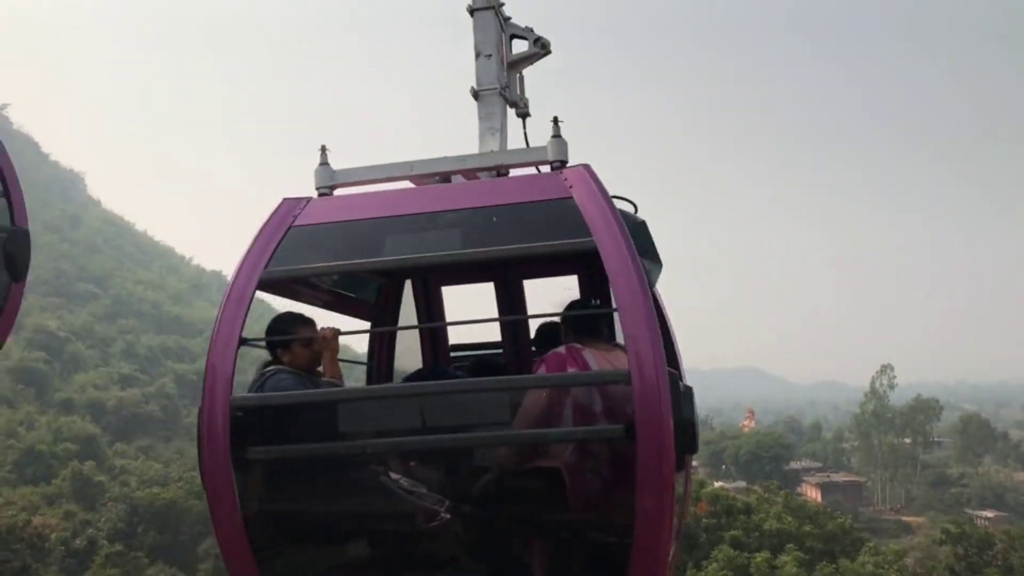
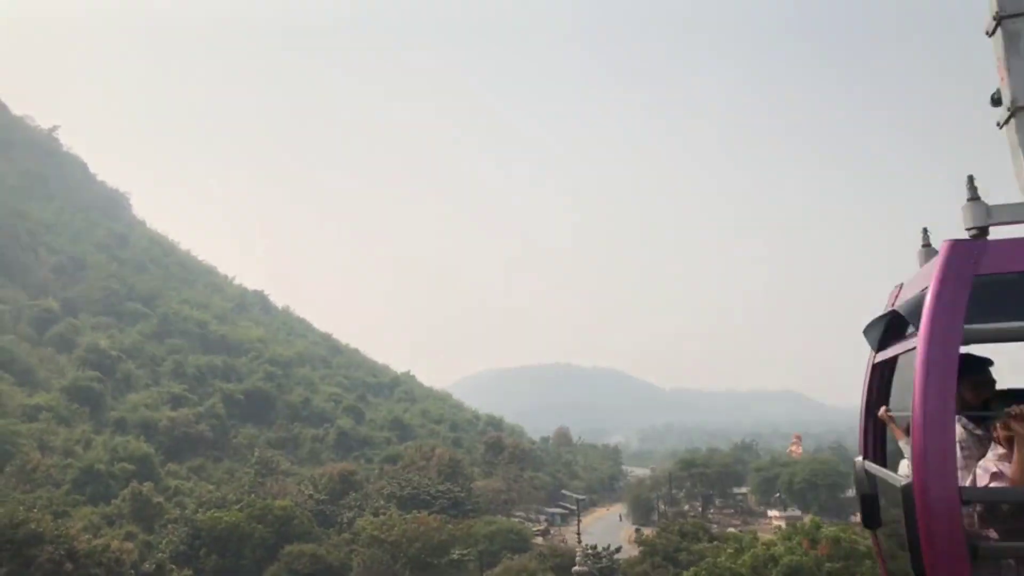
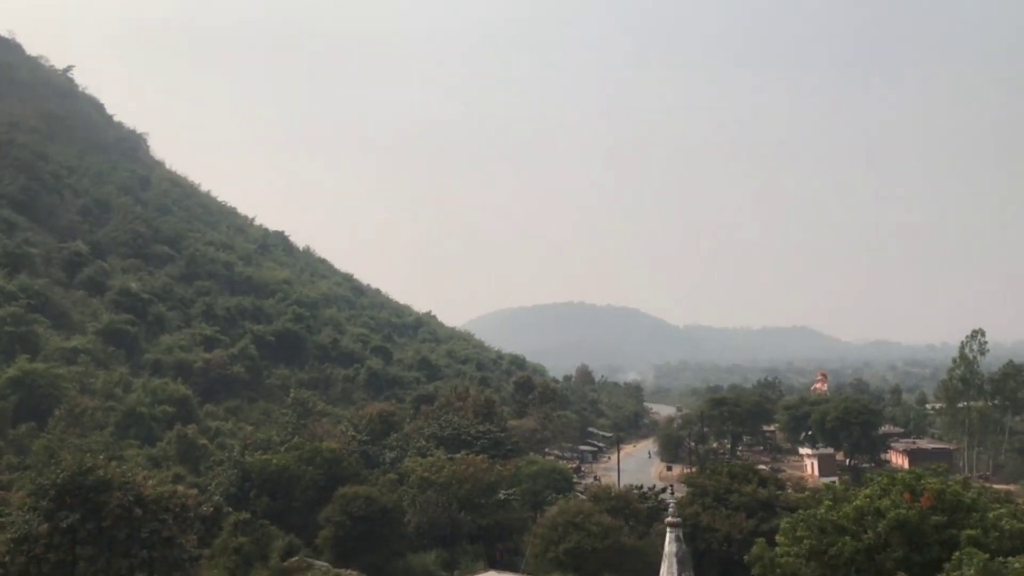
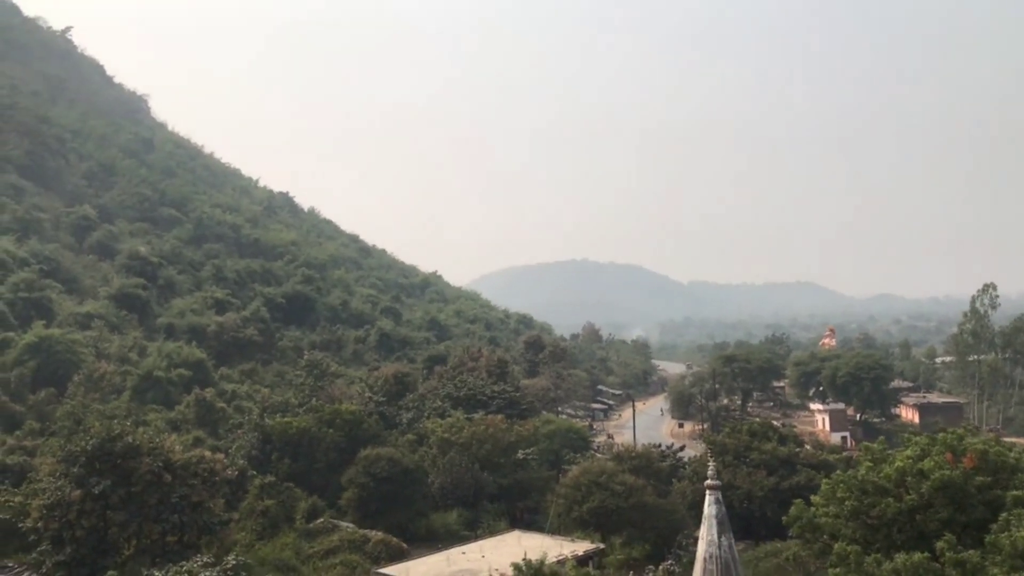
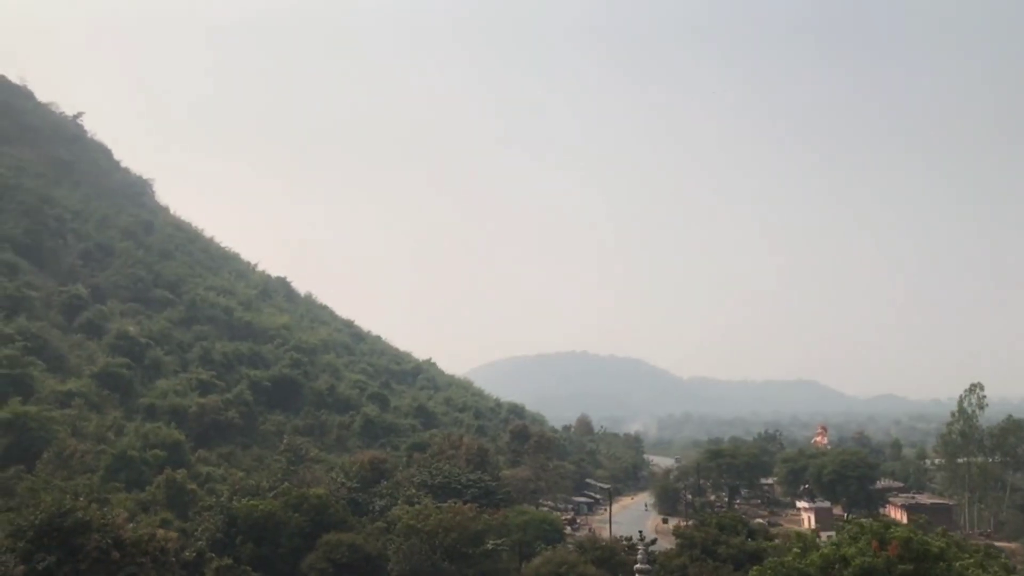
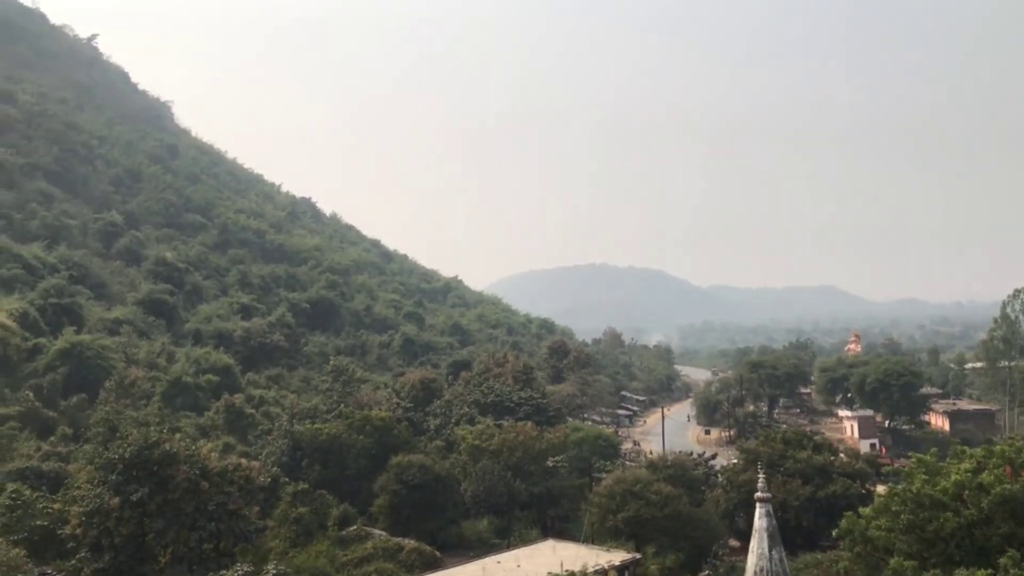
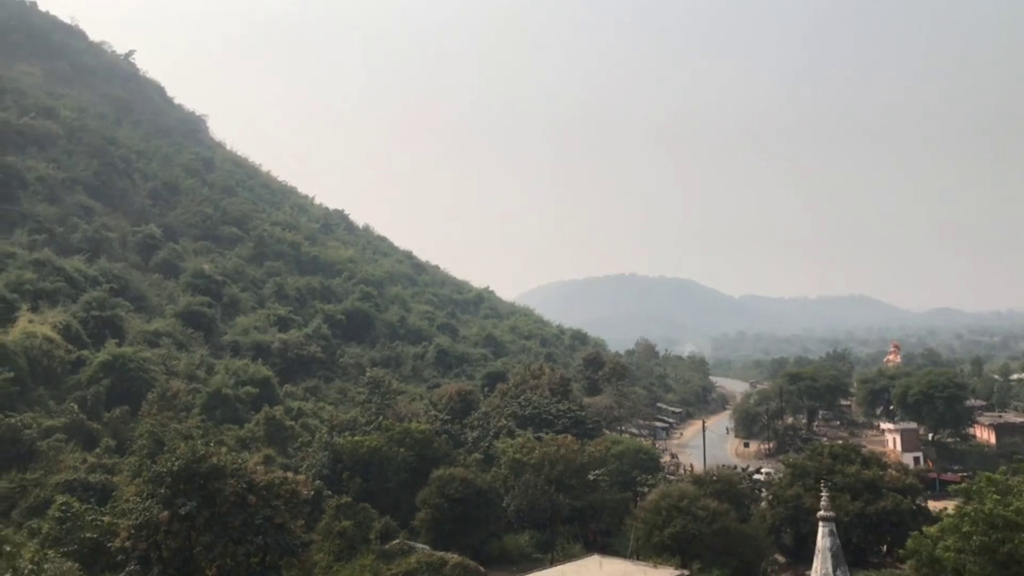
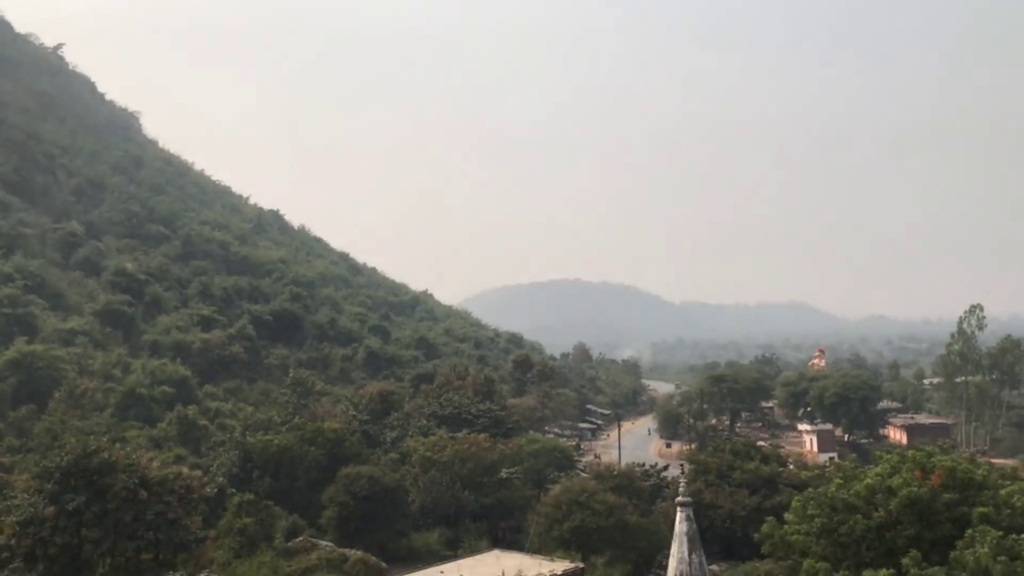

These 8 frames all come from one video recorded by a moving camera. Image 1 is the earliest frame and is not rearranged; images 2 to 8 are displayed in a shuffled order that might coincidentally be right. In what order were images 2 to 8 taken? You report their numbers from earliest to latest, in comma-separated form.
2, 5, 3, 8, 4, 6, 7
